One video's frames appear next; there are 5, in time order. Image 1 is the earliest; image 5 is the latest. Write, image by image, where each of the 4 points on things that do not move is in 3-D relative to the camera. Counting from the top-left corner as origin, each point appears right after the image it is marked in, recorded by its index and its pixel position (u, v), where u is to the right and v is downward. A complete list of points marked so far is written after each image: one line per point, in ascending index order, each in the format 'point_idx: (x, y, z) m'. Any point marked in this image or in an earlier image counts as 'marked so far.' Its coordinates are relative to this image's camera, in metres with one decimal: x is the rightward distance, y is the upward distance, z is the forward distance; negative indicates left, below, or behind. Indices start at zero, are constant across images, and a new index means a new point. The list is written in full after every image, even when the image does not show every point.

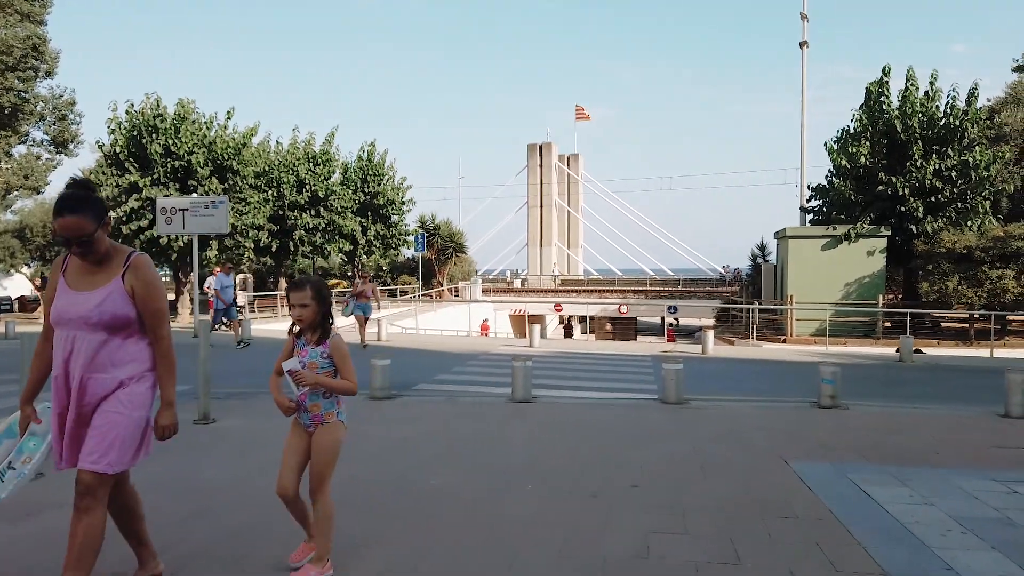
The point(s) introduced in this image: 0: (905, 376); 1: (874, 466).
0: (+6.5, -1.5, +12.6) m
1: (+2.9, -1.4, +6.2) m
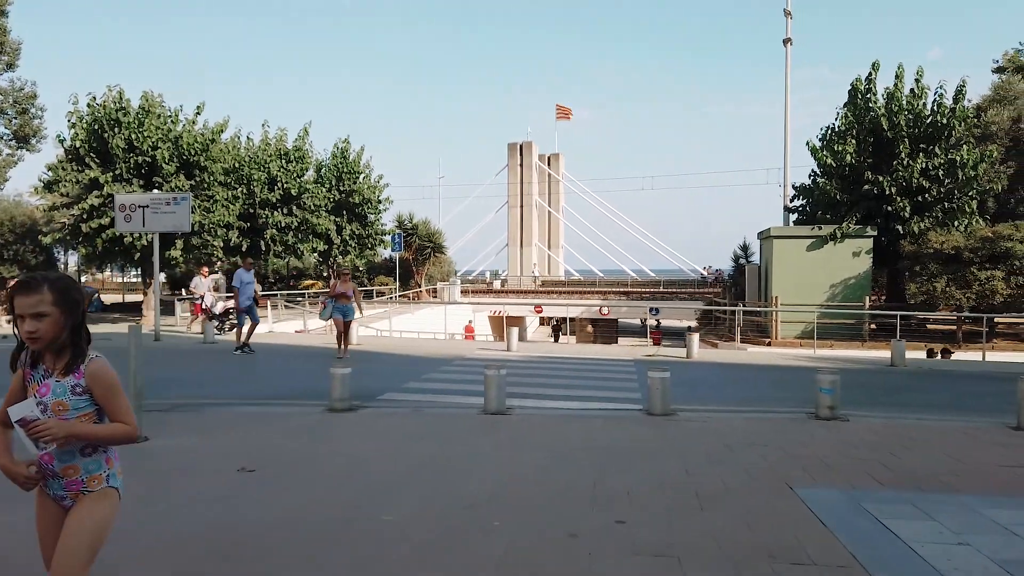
0: (+6.1, -1.5, +11.9) m
1: (+2.7, -1.5, +5.5) m
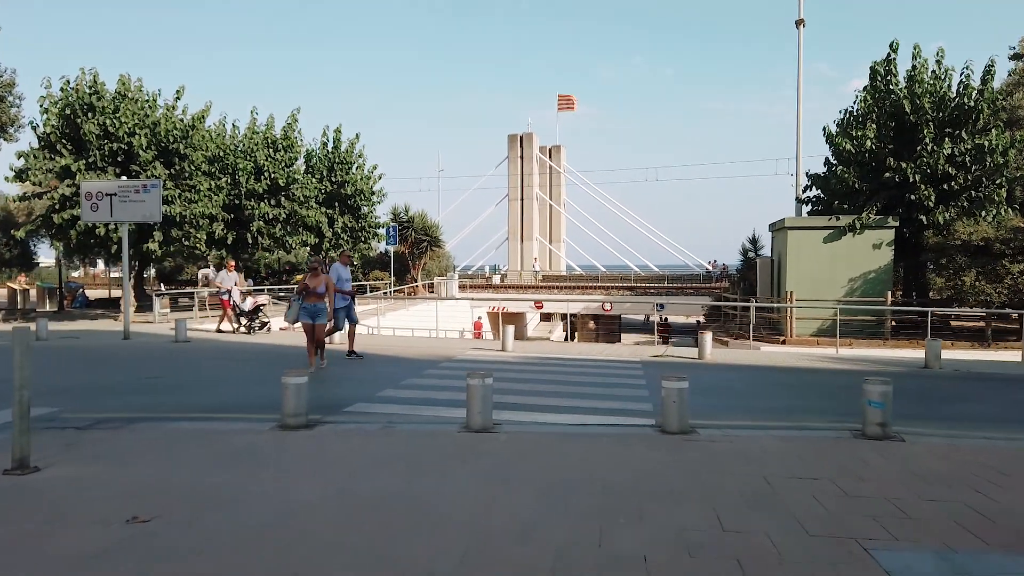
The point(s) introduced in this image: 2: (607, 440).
0: (+5.9, -1.4, +10.4) m
1: (+2.6, -1.4, +4.0) m
2: (+0.9, -1.4, +7.2) m
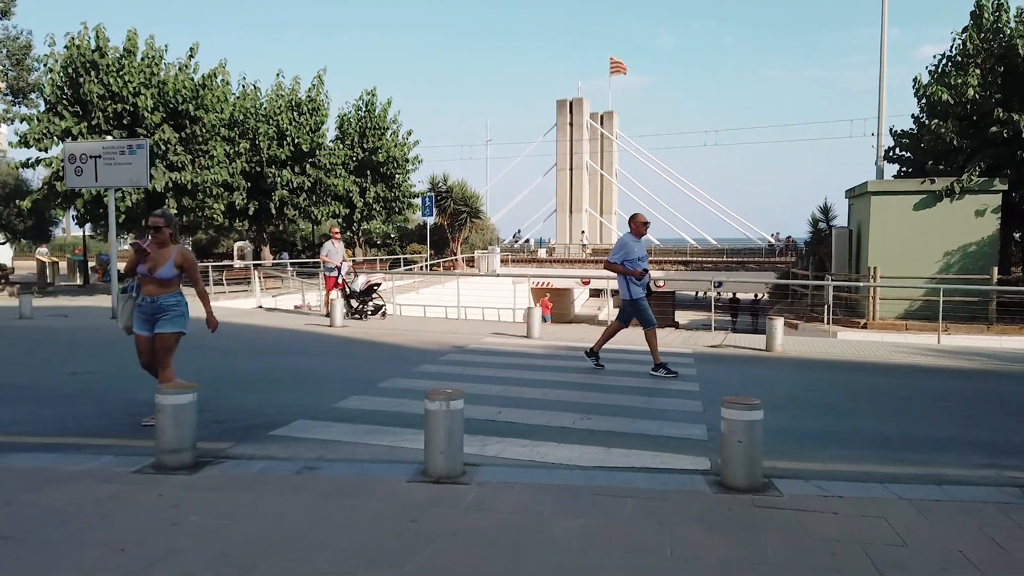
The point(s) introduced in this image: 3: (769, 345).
0: (+6.0, -1.2, +7.5) m
1: (+2.2, -1.4, +1.3) m
2: (+0.7, -1.3, +4.6) m
3: (+4.2, -0.9, +12.4) m
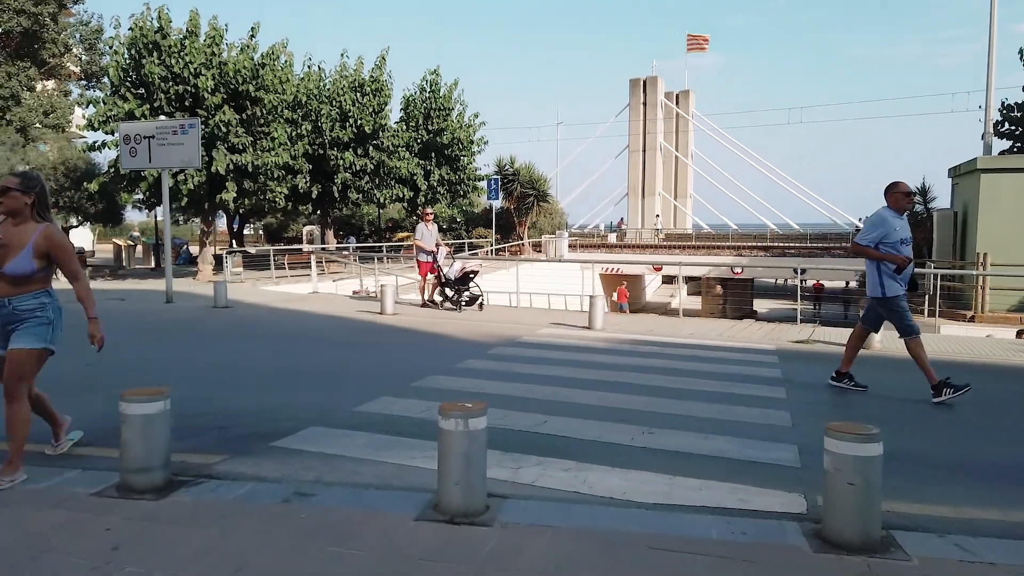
0: (+6.4, -1.1, +5.8) m
1: (+2.0, -1.4, 0.0) m
2: (+0.9, -1.2, +3.4) m
3: (+5.0, -0.8, +10.9) m
